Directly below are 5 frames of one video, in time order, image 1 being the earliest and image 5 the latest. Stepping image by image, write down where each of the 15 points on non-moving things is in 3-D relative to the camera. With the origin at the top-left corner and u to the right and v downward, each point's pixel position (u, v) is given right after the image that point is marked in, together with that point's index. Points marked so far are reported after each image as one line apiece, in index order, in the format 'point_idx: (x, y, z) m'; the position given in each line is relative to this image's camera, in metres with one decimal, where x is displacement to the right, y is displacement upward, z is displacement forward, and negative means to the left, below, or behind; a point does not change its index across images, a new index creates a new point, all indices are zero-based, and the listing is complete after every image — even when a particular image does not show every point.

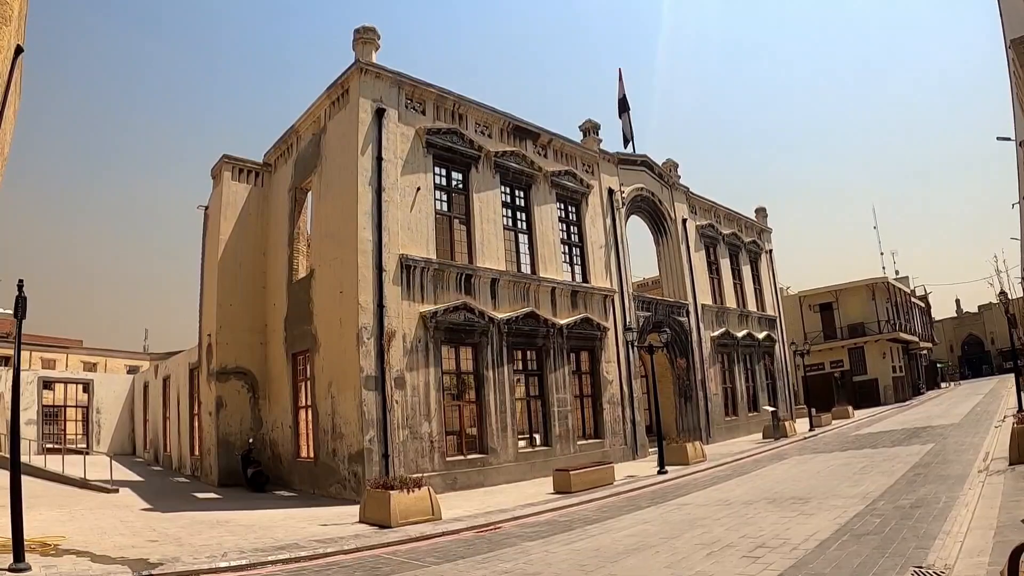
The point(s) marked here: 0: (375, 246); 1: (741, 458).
0: (-3.2, +1.0, +15.1) m
1: (+6.6, -4.9, +18.8) m
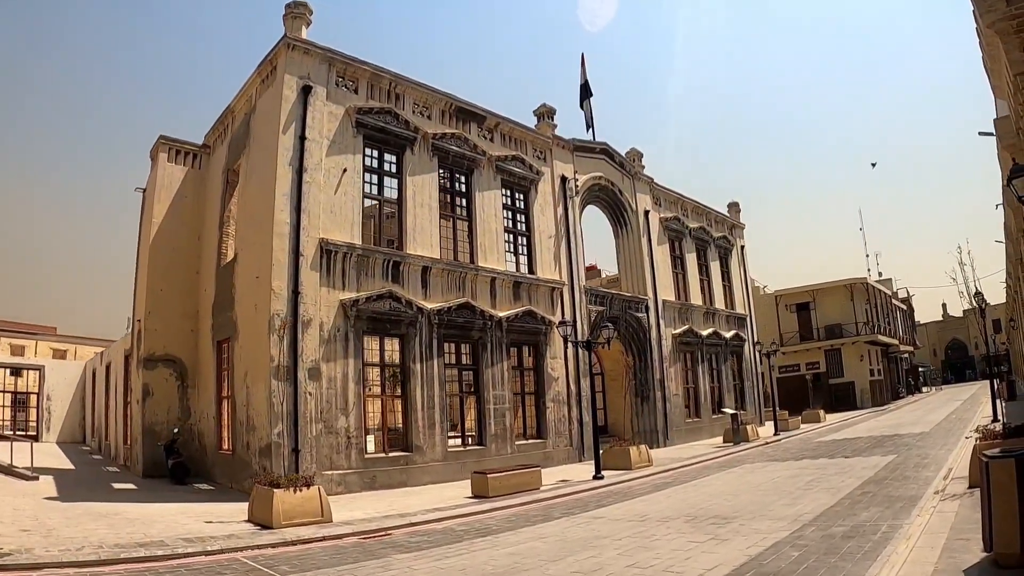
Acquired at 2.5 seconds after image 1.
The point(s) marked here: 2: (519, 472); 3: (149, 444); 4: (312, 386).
0: (-4.8, +1.3, +14.4) m
1: (+4.8, -4.8, +18.0) m
2: (+0.1, -3.9, +13.8) m
3: (-9.3, -3.9, +16.6) m
4: (-4.3, -2.1, +14.0) m
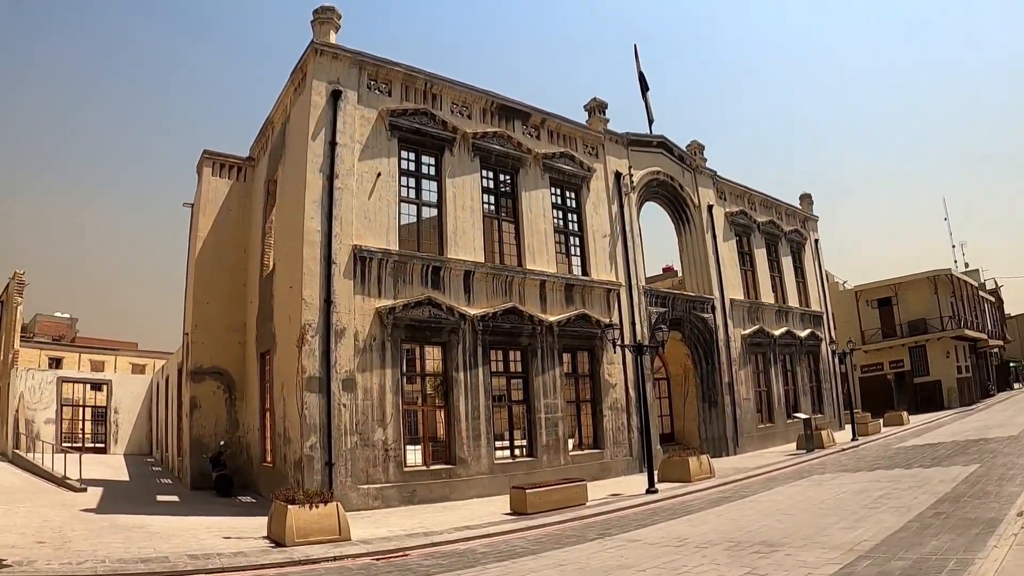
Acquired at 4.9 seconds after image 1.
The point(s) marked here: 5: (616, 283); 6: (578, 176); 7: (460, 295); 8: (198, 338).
0: (-4.0, +1.1, +14.0) m
1: (+6.2, -4.7, +16.4) m
2: (+0.9, -3.9, +12.8) m
3: (-8.1, -4.3, +16.6) m
4: (-3.4, -2.3, +13.5) m
5: (+3.1, +0.2, +19.2) m
6: (+2.0, +3.3, +19.2) m
7: (-1.2, -0.2, +15.6) m
8: (-8.3, -1.3, +17.3) m
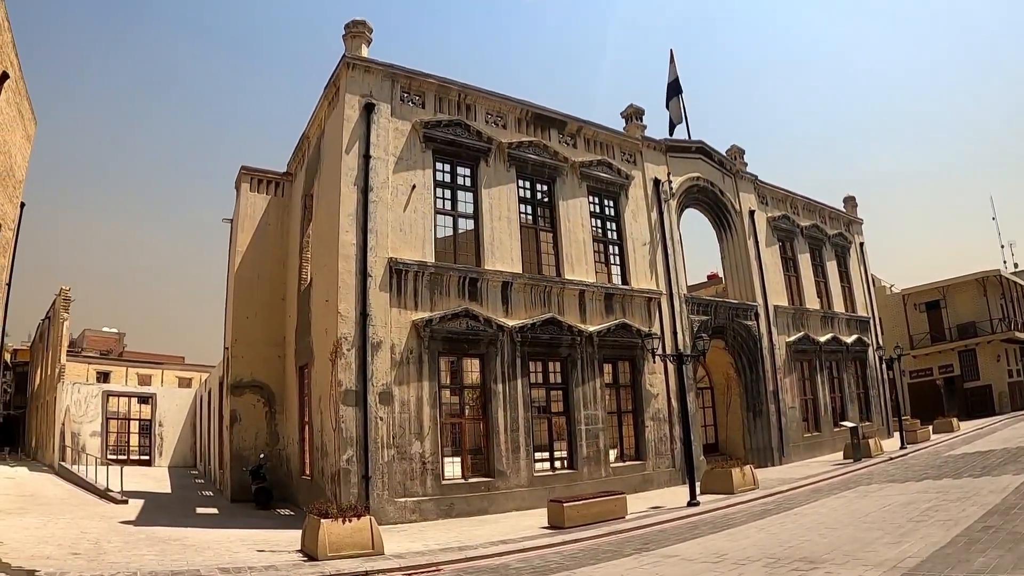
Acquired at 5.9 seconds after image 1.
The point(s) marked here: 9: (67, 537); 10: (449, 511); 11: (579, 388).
0: (-3.3, +0.8, +14.0) m
1: (+7.1, -4.9, +15.7) m
2: (+1.7, -4.1, +12.4) m
3: (-7.1, -4.7, +16.8) m
4: (-2.7, -2.5, +13.4) m
5: (+4.1, -0.1, +18.7) m
6: (+3.0, +3.0, +18.9) m
7: (-0.4, -0.4, +15.5) m
8: (-7.4, -1.7, +17.5) m
9: (-6.9, -3.9, +10.0) m
10: (-1.3, -4.7, +13.6) m
11: (+1.6, -2.5, +16.2) m
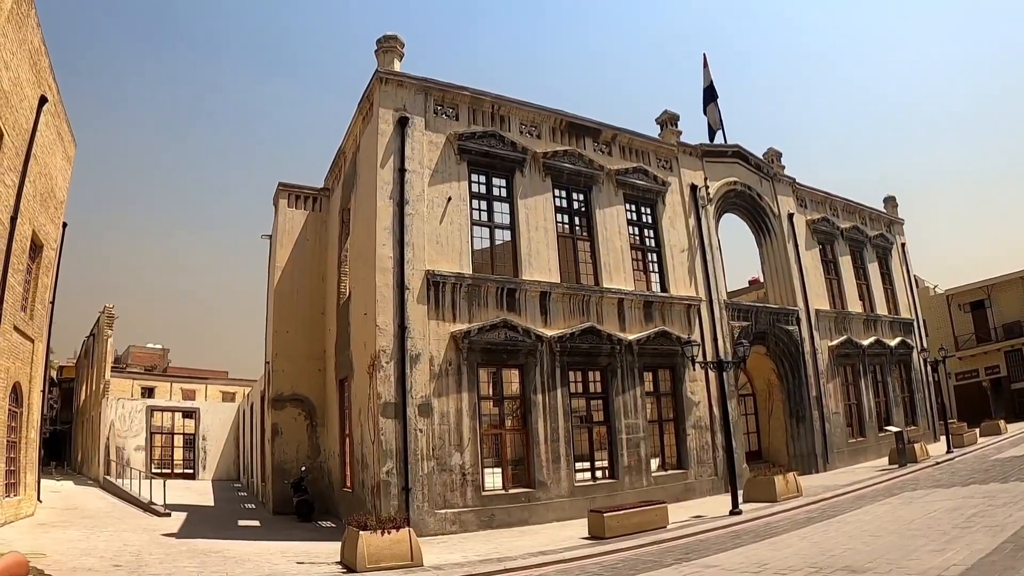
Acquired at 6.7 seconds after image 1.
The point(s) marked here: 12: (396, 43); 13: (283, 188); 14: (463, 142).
0: (-2.5, +0.6, +14.1) m
1: (+8.1, -5.0, +15.2) m
2: (+2.5, -4.2, +12.2) m
3: (-6.1, -5.0, +16.9) m
4: (-1.9, -2.8, +13.4) m
5: (+5.2, -0.3, +18.4) m
6: (+4.0, +2.8, +18.7) m
7: (+0.5, -0.6, +15.4) m
8: (-6.4, -2.1, +17.7) m
9: (-6.2, -4.1, +10.2) m
10: (-0.5, -4.9, +13.5) m
11: (+2.6, -2.7, +16.0) m
12: (-2.7, +5.8, +15.5) m
13: (-6.7, +2.9, +19.0) m
14: (-1.2, +3.5, +15.5) m
